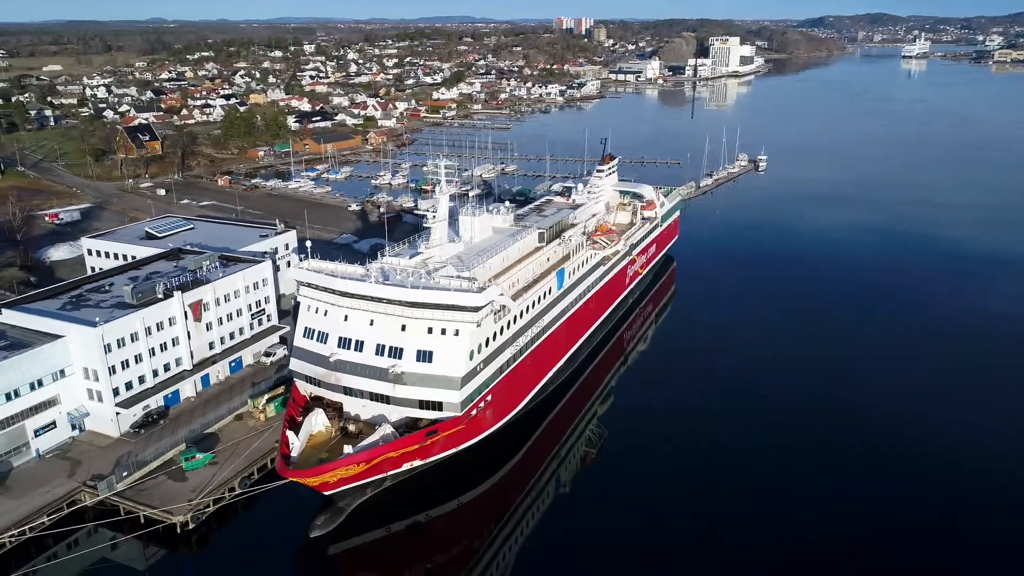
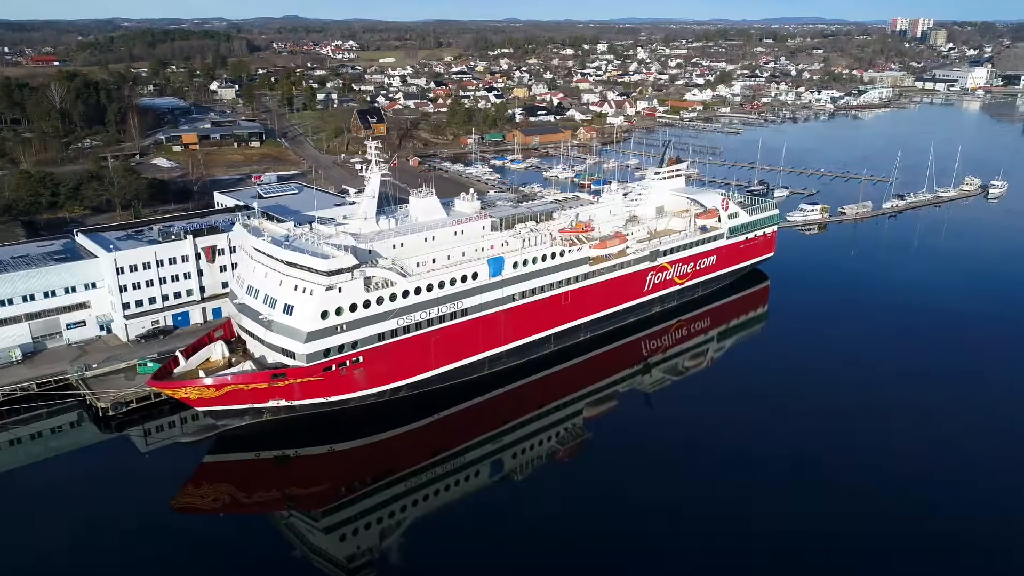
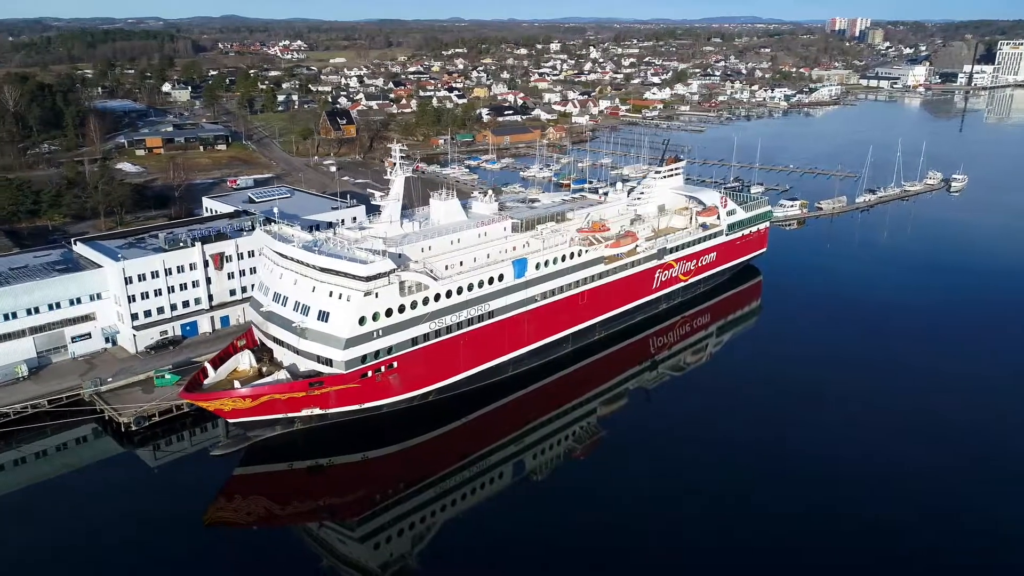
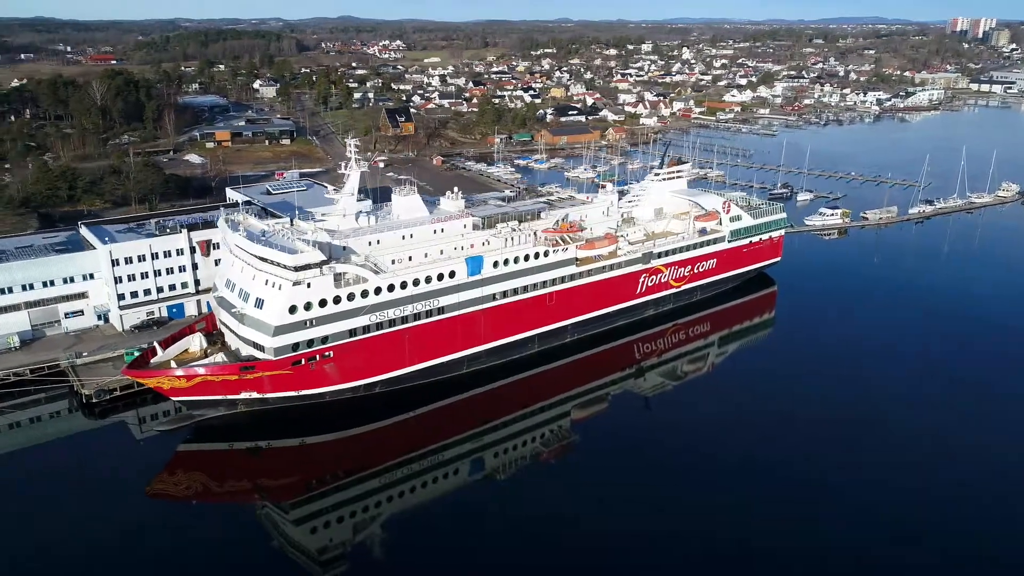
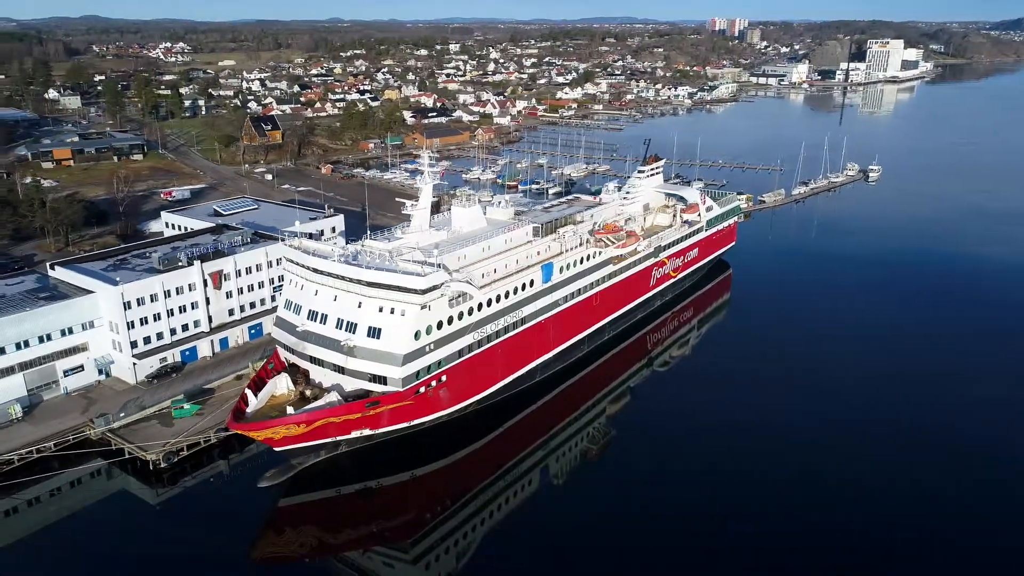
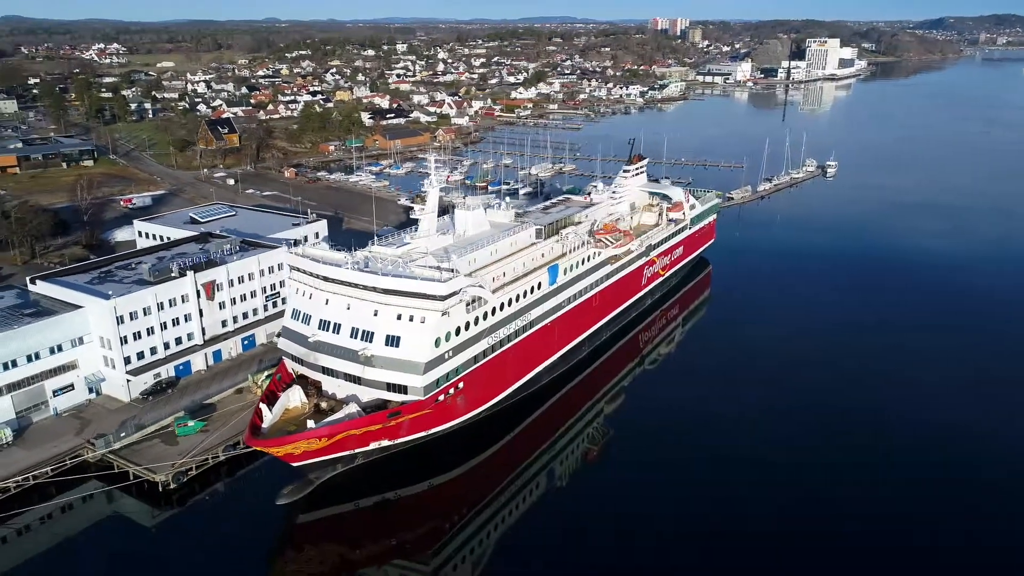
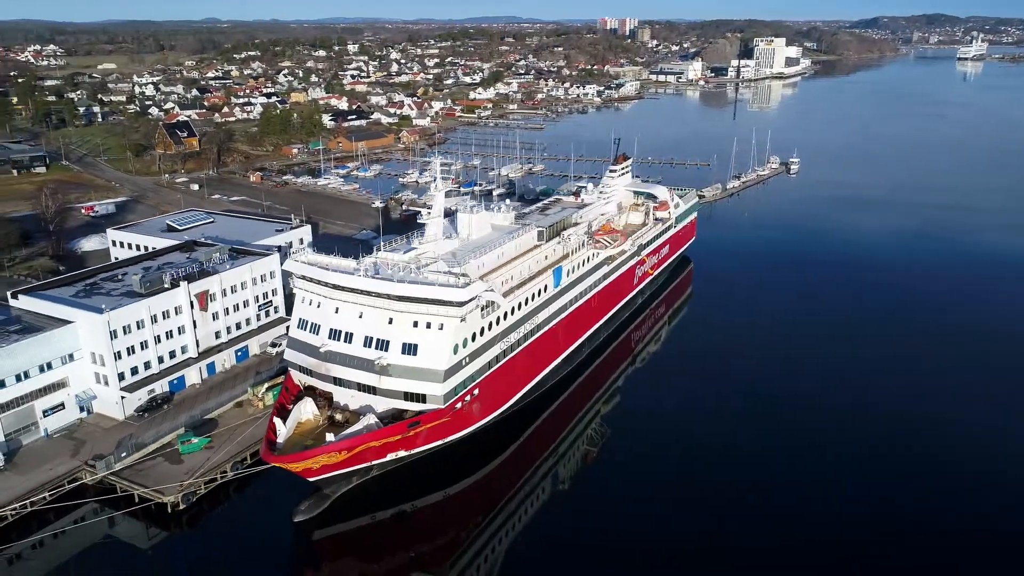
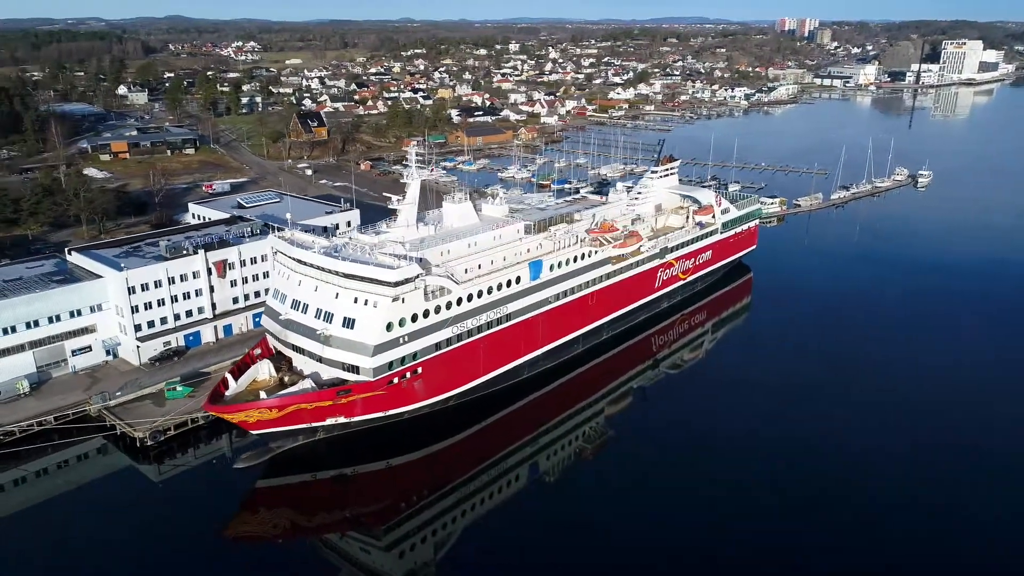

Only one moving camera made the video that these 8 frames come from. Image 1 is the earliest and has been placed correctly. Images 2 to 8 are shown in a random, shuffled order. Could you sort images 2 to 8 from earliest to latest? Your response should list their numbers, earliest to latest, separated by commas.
7, 6, 5, 8, 3, 2, 4
